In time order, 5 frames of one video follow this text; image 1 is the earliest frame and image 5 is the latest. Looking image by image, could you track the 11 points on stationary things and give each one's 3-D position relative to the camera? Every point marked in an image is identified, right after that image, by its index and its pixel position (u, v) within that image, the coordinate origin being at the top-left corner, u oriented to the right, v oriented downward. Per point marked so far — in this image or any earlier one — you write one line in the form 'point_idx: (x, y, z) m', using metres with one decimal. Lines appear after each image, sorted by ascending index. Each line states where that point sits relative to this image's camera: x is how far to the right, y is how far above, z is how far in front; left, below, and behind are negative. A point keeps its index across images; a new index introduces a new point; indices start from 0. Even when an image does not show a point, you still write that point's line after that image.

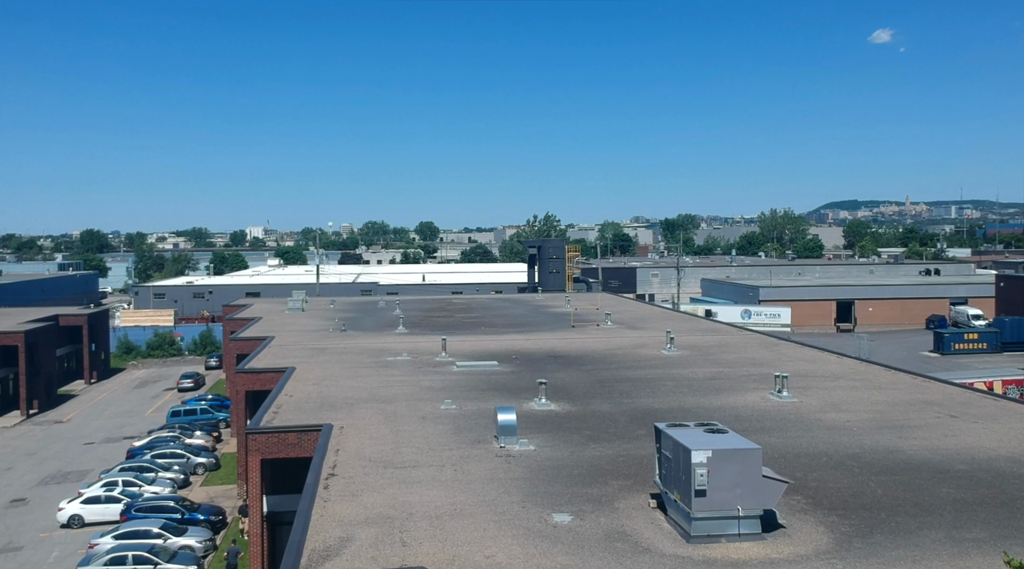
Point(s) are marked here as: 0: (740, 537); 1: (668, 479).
0: (+3.4, -3.8, +12.7) m
1: (+2.5, -3.2, +13.6) m
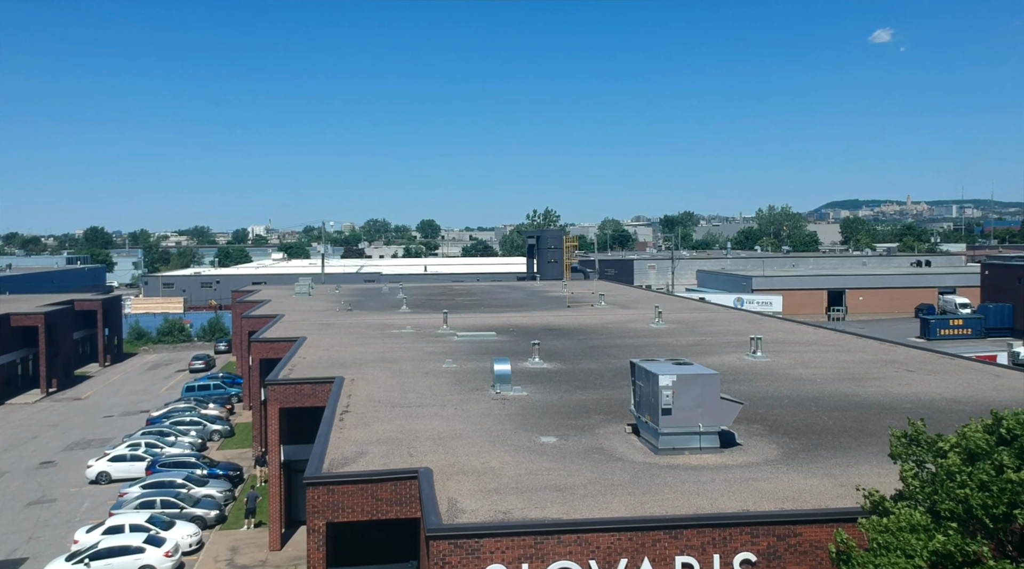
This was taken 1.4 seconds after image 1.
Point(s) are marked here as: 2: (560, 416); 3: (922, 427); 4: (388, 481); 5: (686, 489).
0: (+3.3, -2.9, +14.7) m
1: (+2.4, -2.3, +15.6) m
2: (+1.0, -2.8, +17.9) m
3: (+4.8, -1.7, +9.8) m
4: (-1.9, -3.1, +13.1) m
5: (+2.6, -3.0, +12.5) m
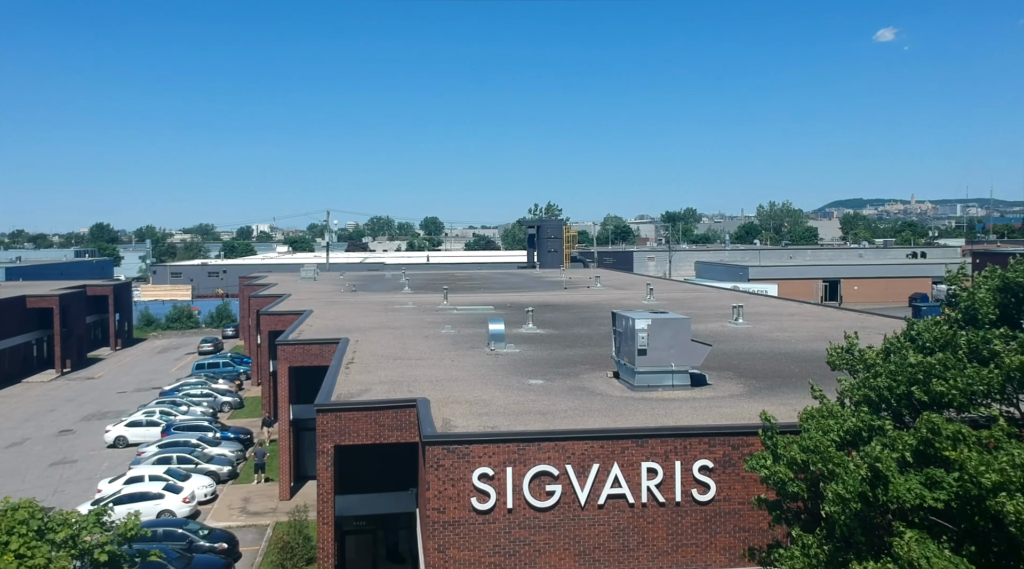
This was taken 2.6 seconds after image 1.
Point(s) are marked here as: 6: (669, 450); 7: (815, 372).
0: (+3.1, -2.0, +16.2) m
1: (+2.2, -1.3, +17.1) m
2: (+0.9, -1.9, +19.4) m
3: (+4.6, -0.8, +11.3) m
4: (-2.1, -2.2, +14.6) m
5: (+2.4, -2.1, +14.0) m
6: (+2.3, -2.4, +12.5) m
7: (+6.5, -1.9, +18.1) m
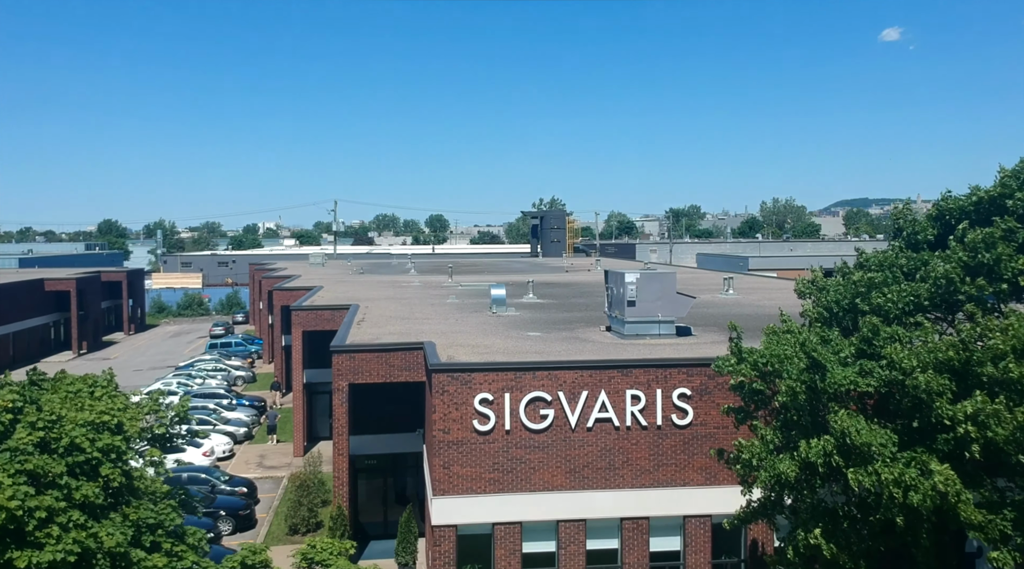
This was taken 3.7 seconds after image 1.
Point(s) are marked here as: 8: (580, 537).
0: (+3.1, -1.1, +17.5) m
1: (+2.2, -0.4, +18.4) m
2: (+0.9, -1.0, +20.8) m
3: (+4.6, +0.1, +12.7) m
4: (-2.2, -1.3, +16.0) m
5: (+2.4, -1.2, +15.4) m
6: (+2.3, -1.6, +13.8) m
7: (+6.5, -1.0, +19.5) m
8: (+1.1, -4.1, +13.7) m
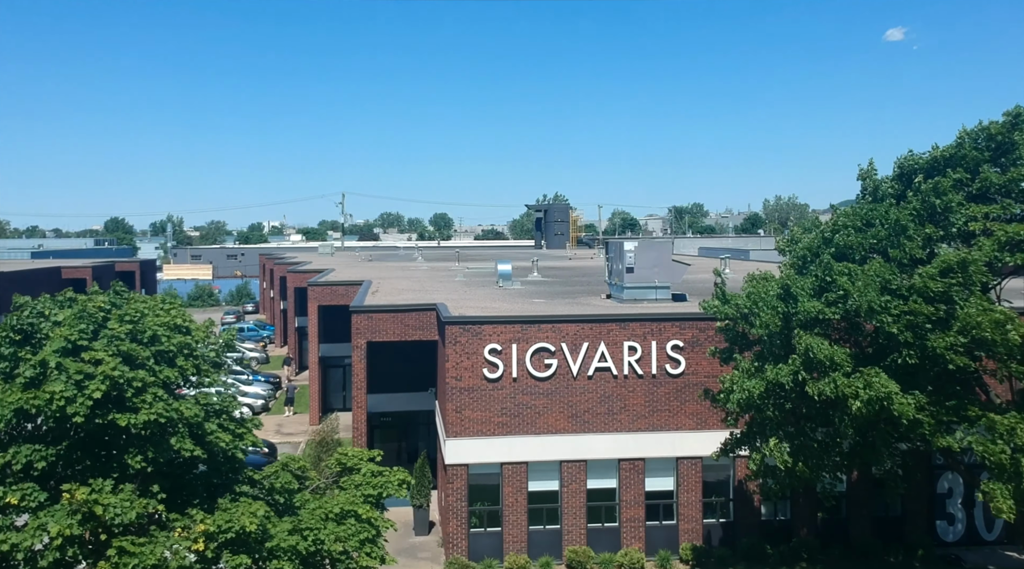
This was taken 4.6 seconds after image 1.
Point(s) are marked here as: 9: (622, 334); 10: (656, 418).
0: (+3.2, -0.4, +18.7) m
1: (+2.4, +0.3, +19.6) m
2: (+1.0, -0.3, +22.0) m
3: (+4.7, +0.8, +13.9) m
4: (-2.0, -0.6, +17.2) m
5: (+2.5, -0.5, +16.6) m
6: (+2.4, -0.8, +15.0) m
7: (+6.7, -0.3, +20.7) m
8: (+1.2, -3.4, +15.0) m
9: (+2.0, -0.9, +15.0) m
10: (+2.6, -2.4, +15.0) m
